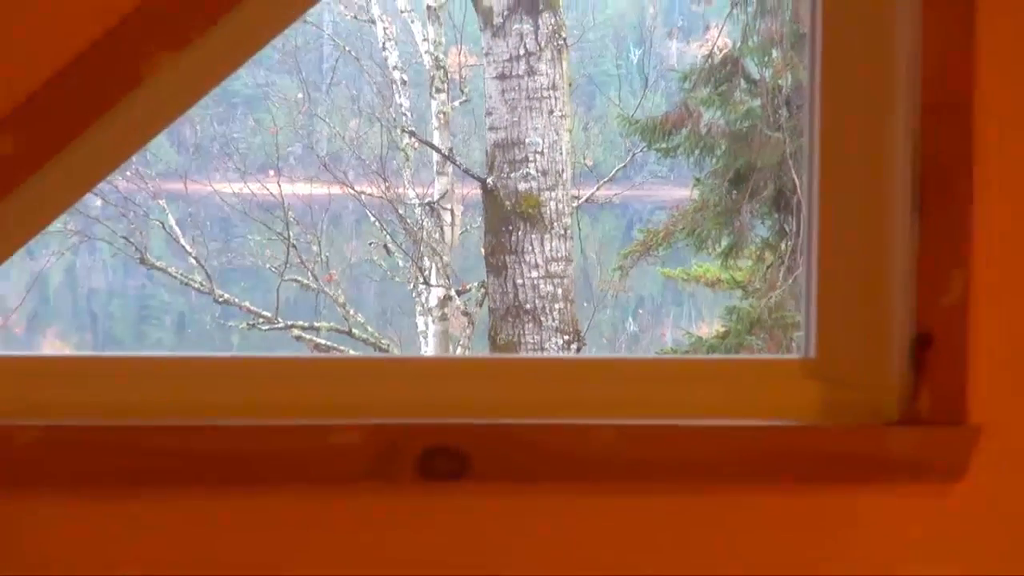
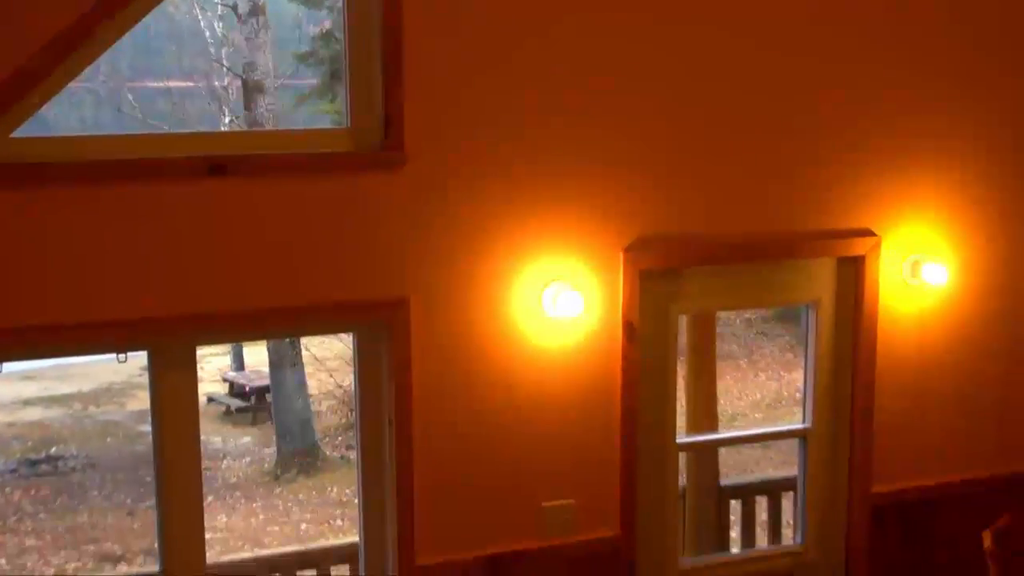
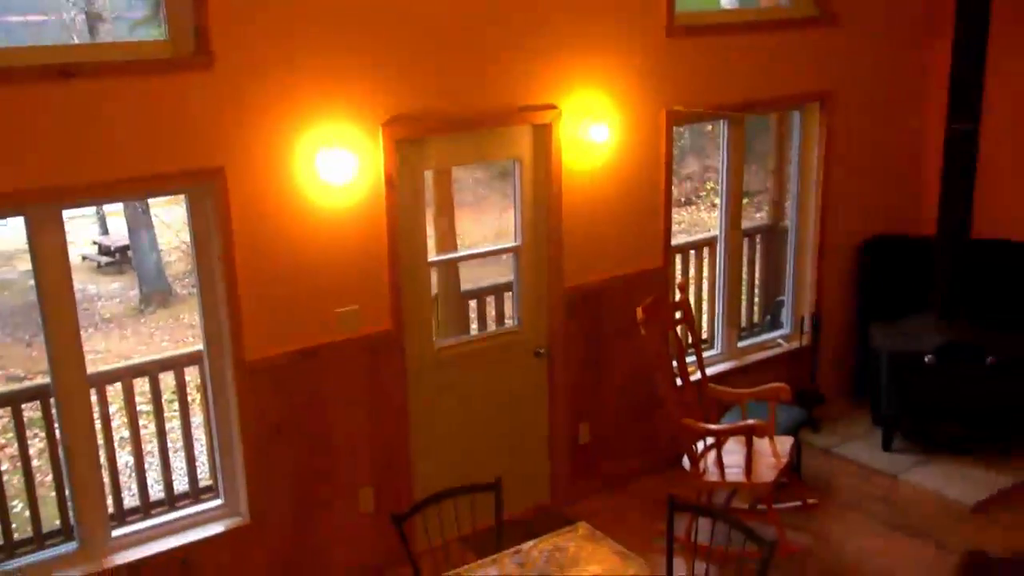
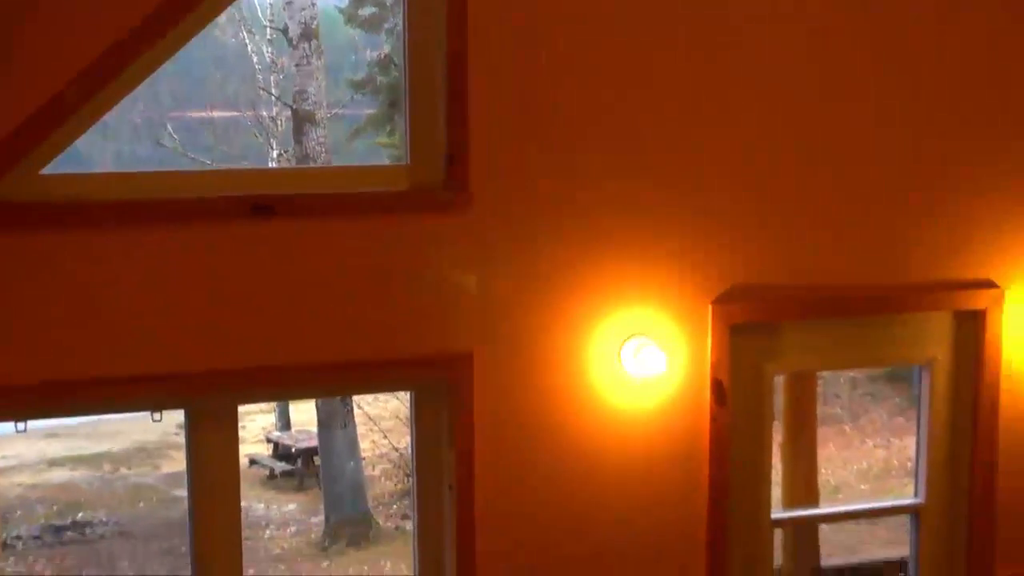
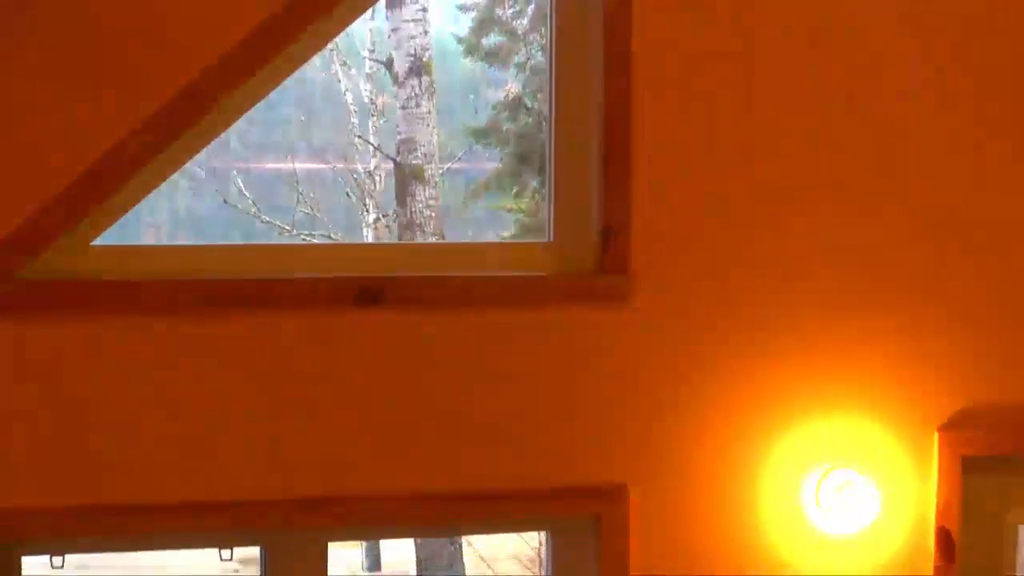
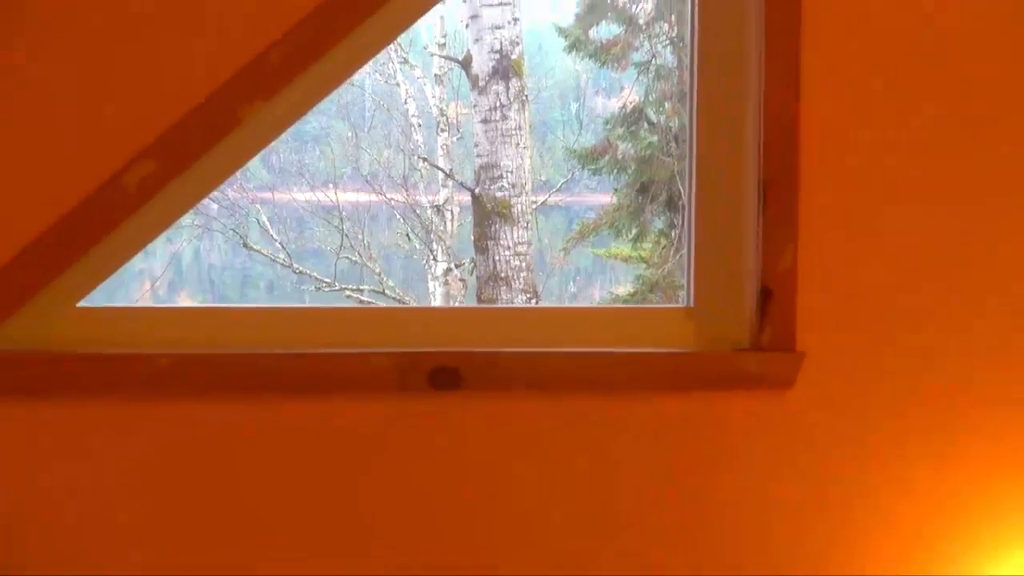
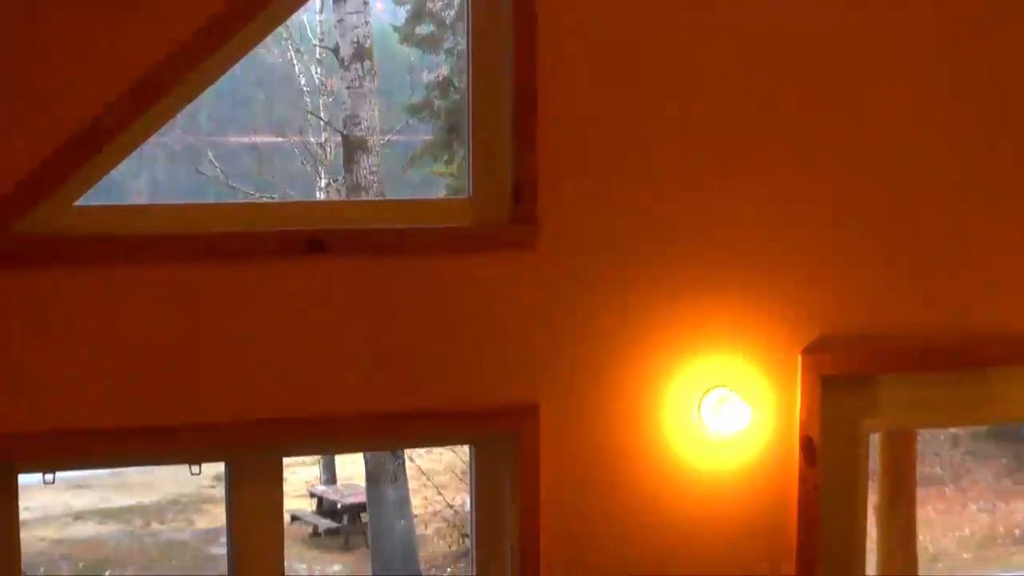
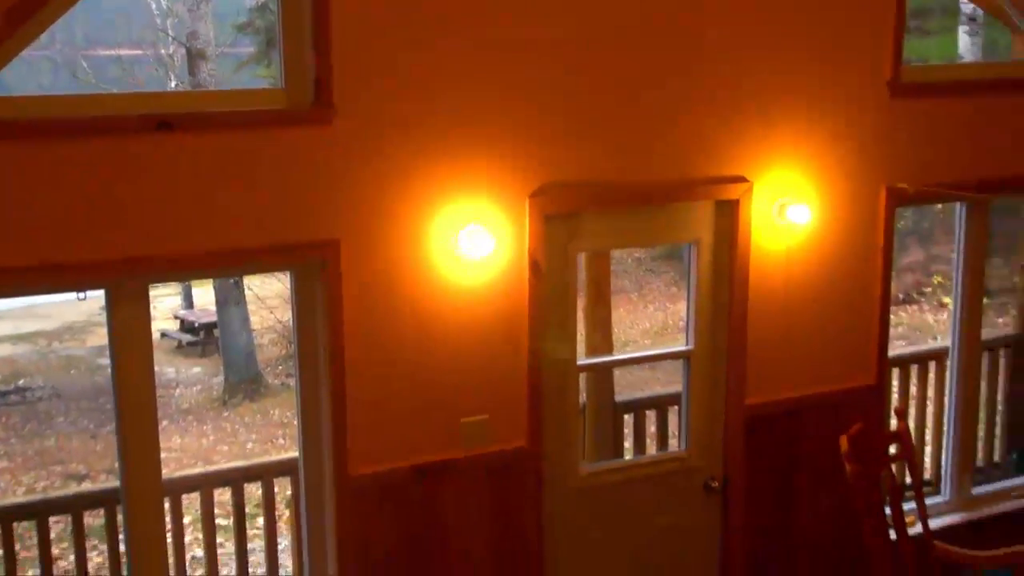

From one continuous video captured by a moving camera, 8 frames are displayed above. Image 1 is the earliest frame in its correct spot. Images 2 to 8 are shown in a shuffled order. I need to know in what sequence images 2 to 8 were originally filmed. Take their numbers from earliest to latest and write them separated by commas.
6, 5, 7, 4, 2, 8, 3
